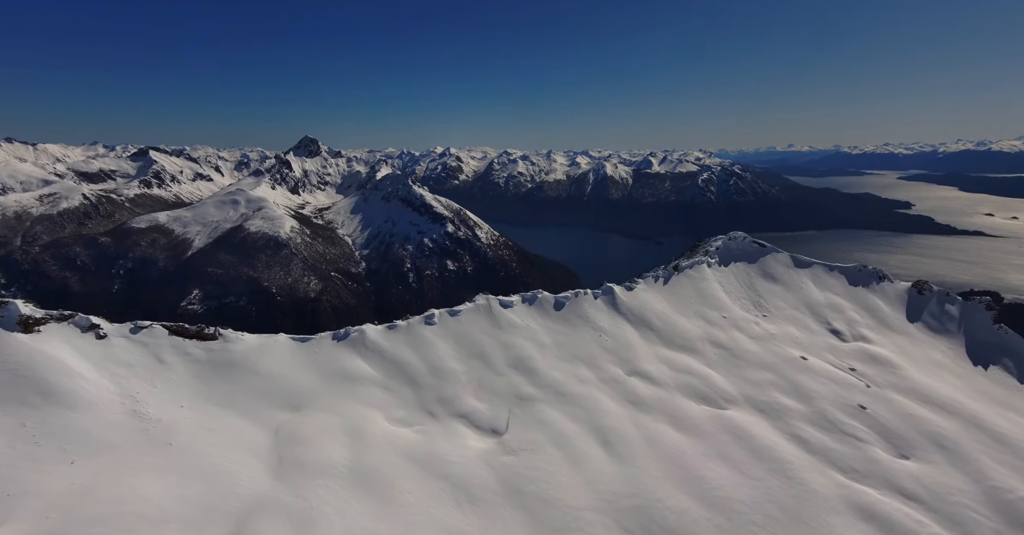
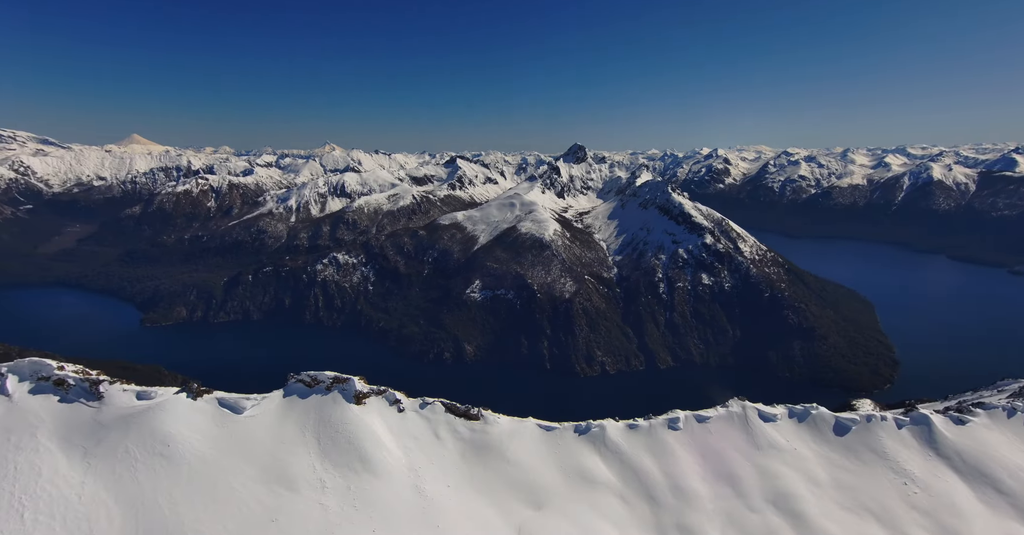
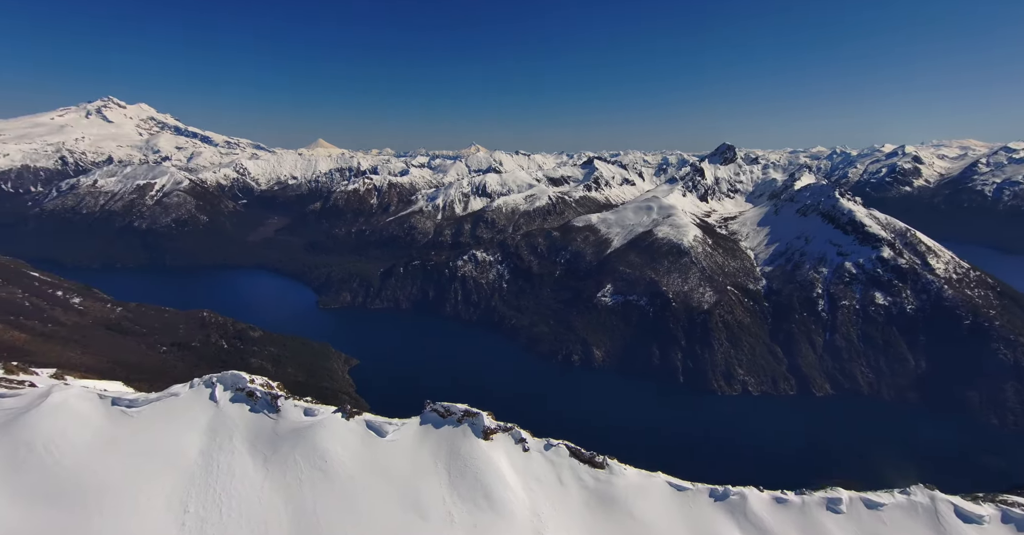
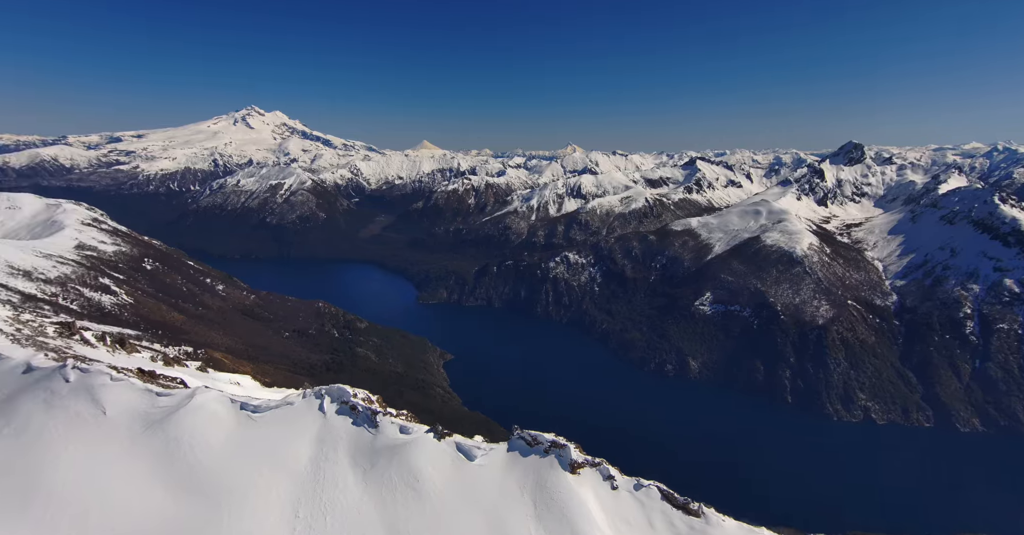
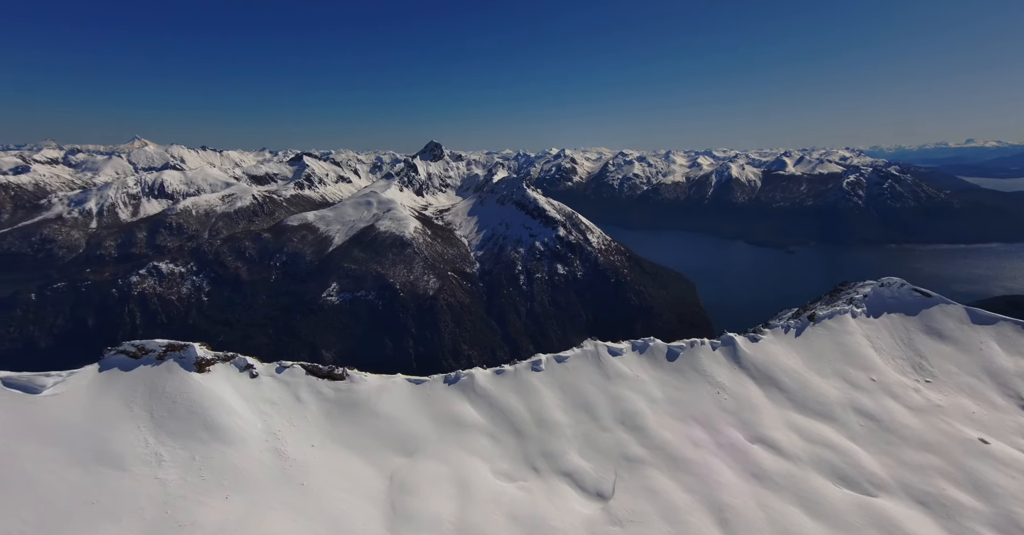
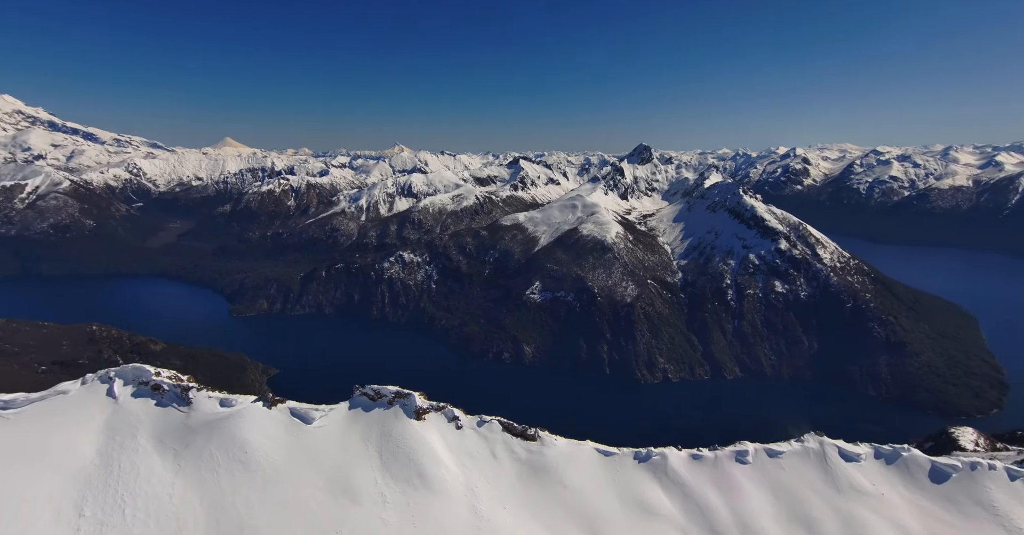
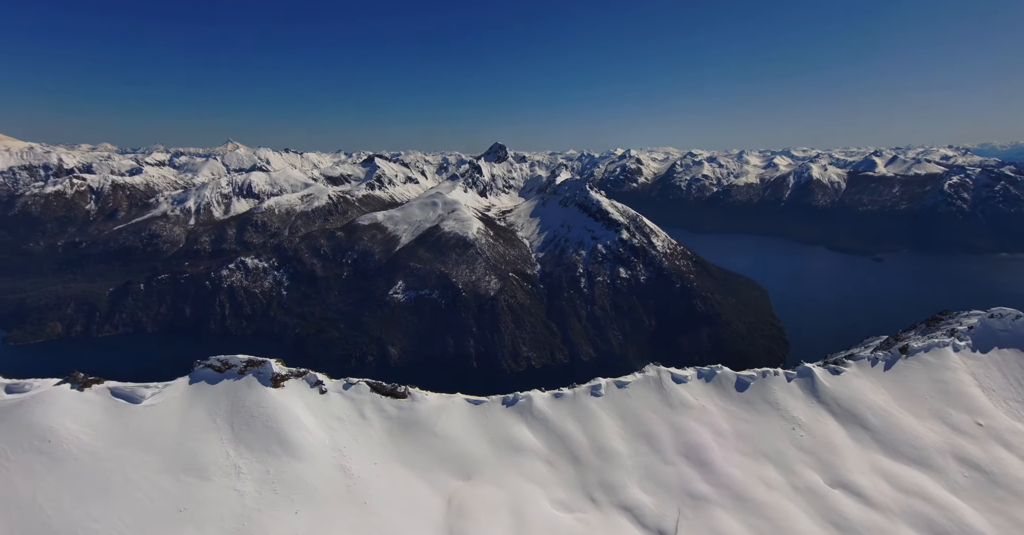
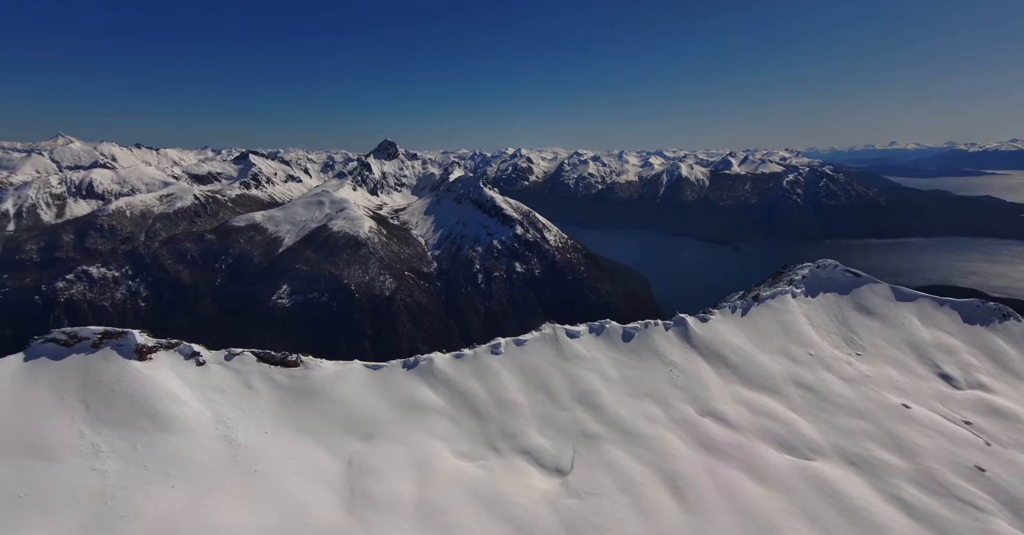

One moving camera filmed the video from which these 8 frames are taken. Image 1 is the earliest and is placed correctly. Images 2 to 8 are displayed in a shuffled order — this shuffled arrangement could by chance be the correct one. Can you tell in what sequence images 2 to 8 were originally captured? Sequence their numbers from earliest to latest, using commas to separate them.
8, 5, 7, 2, 6, 3, 4
